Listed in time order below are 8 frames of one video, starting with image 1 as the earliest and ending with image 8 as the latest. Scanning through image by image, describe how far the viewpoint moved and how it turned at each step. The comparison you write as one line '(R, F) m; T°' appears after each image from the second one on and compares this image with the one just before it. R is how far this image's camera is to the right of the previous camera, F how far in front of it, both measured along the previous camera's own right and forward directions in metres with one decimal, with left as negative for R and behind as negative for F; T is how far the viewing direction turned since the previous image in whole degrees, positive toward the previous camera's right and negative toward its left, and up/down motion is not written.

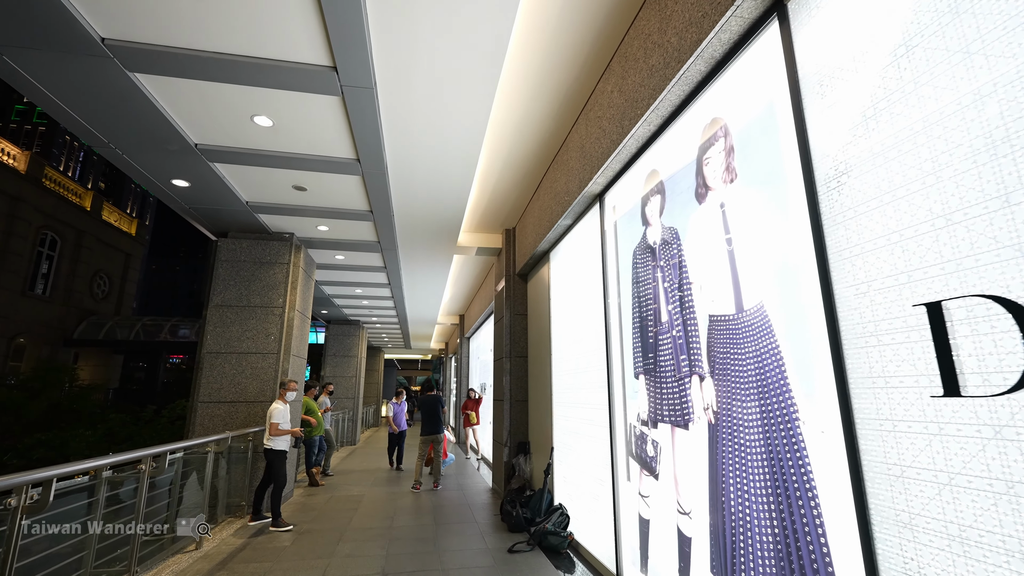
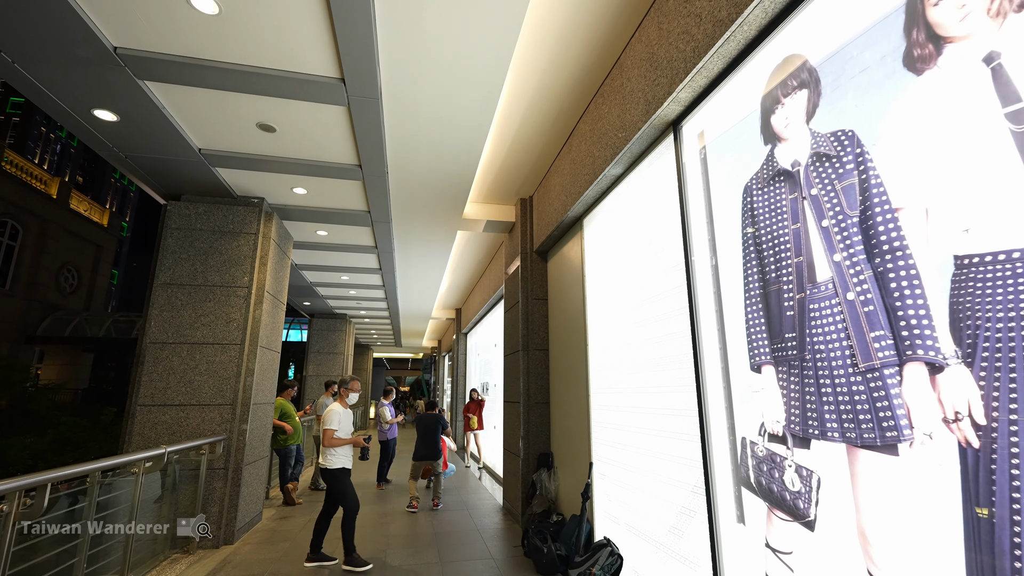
(-0.3, +1.1) m; +1°
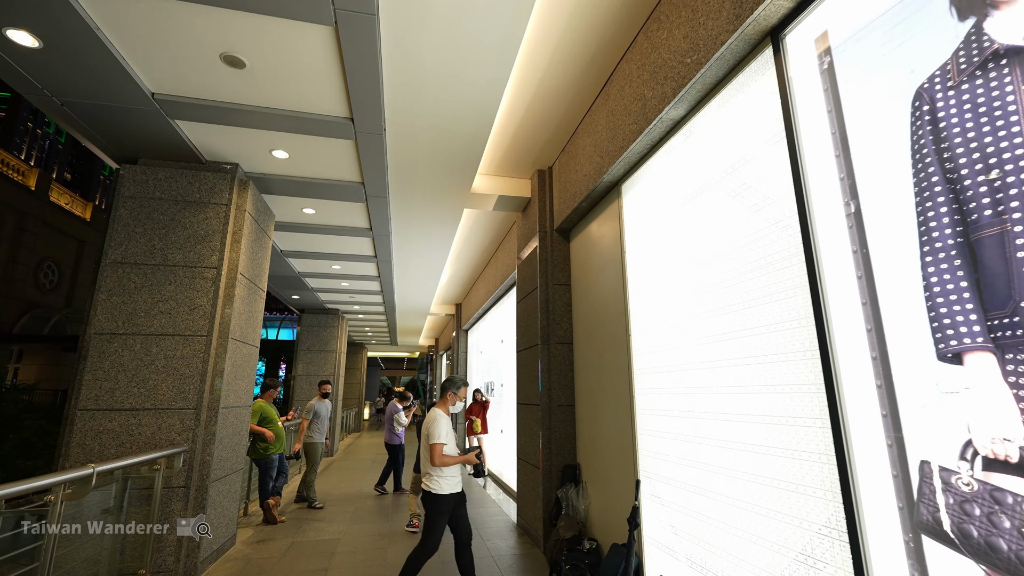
(-0.2, +0.8) m; +1°
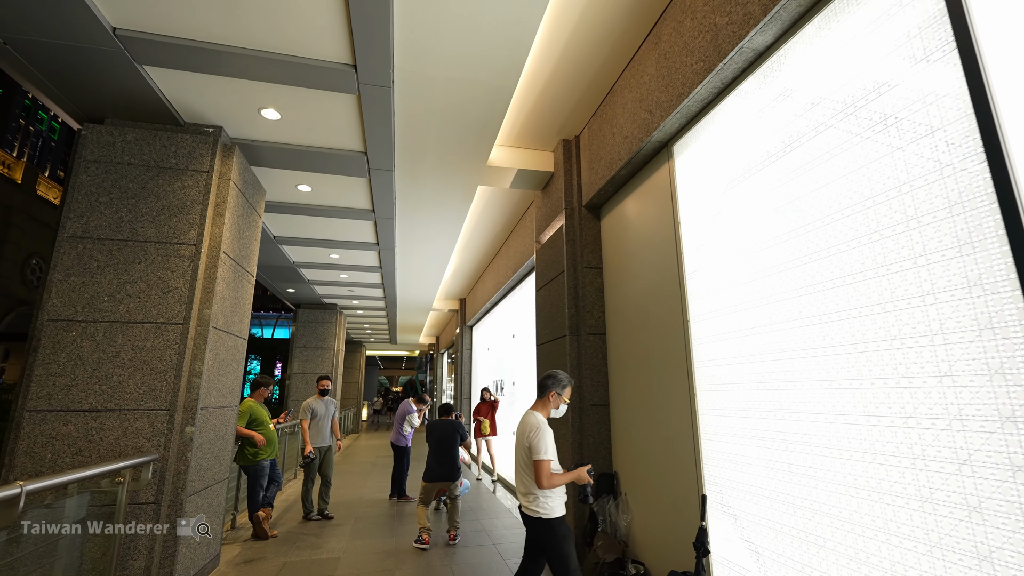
(-0.2, +0.6) m; 0°
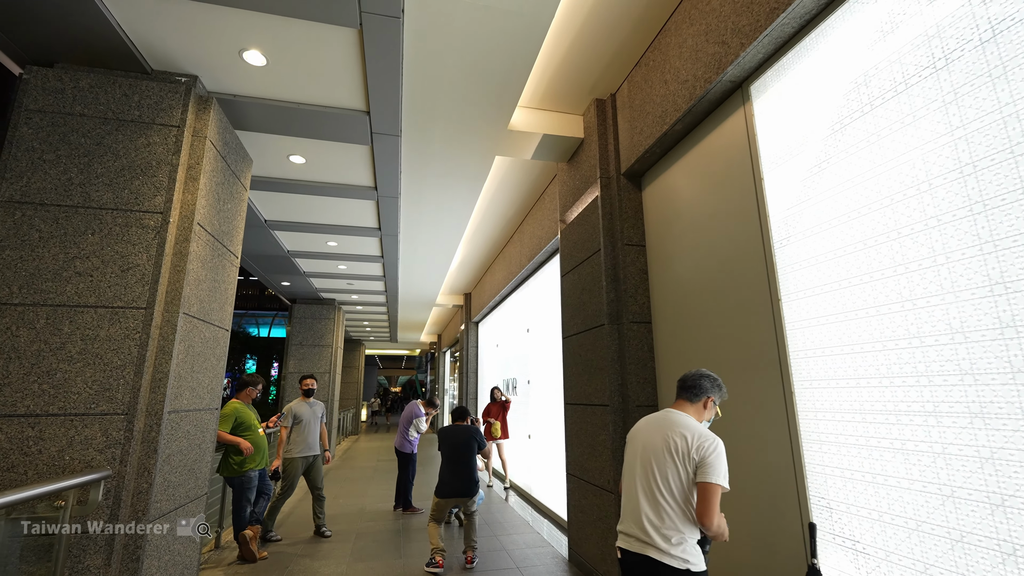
(-0.2, +0.6) m; 0°
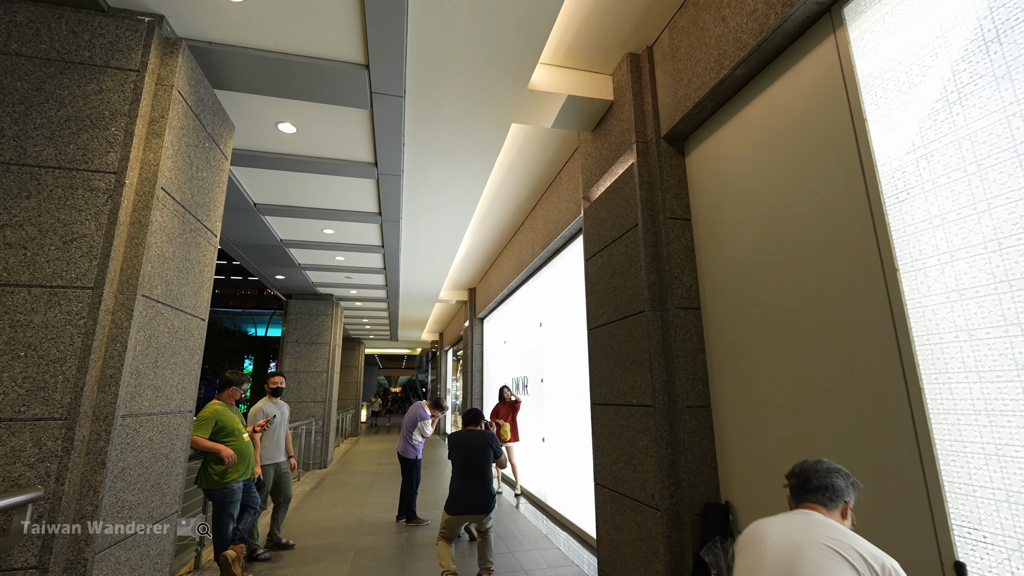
(-0.2, +0.5) m; 0°
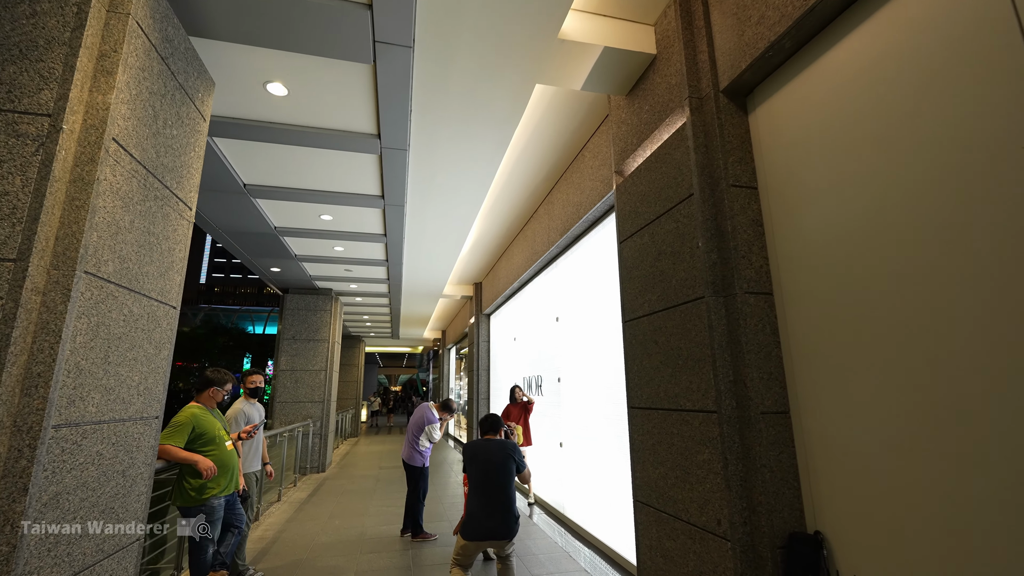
(-0.2, +0.5) m; 0°
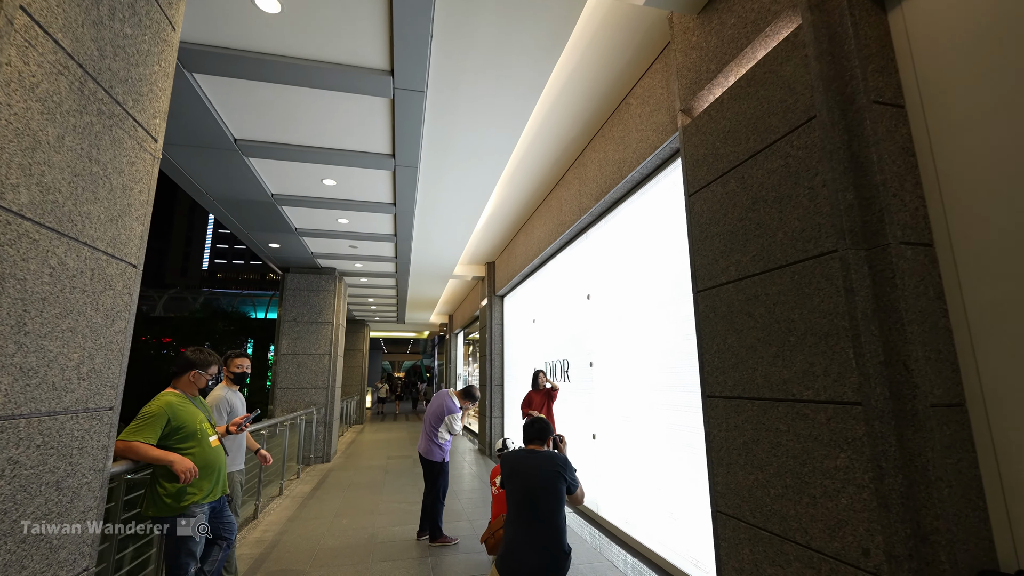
(-0.3, +0.6) m; 0°
